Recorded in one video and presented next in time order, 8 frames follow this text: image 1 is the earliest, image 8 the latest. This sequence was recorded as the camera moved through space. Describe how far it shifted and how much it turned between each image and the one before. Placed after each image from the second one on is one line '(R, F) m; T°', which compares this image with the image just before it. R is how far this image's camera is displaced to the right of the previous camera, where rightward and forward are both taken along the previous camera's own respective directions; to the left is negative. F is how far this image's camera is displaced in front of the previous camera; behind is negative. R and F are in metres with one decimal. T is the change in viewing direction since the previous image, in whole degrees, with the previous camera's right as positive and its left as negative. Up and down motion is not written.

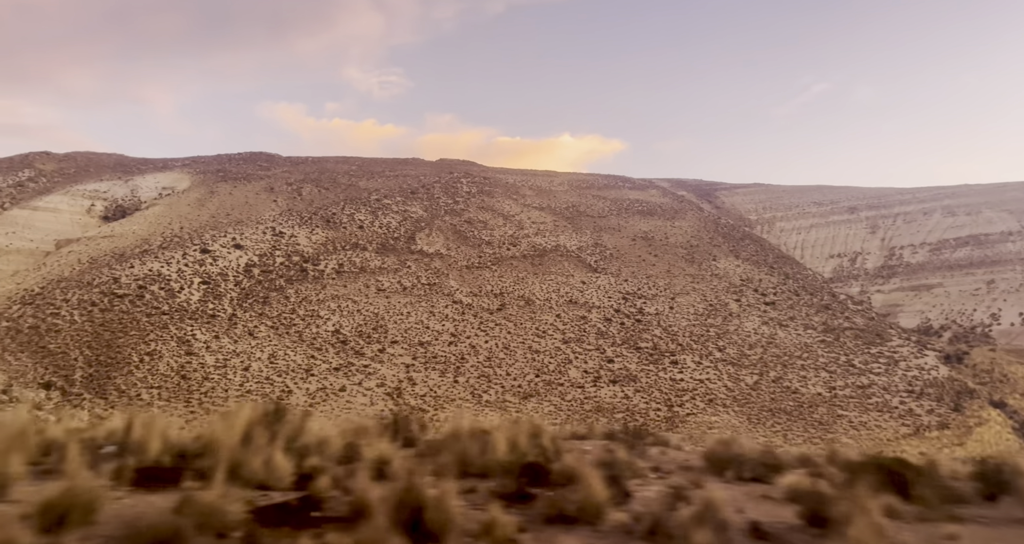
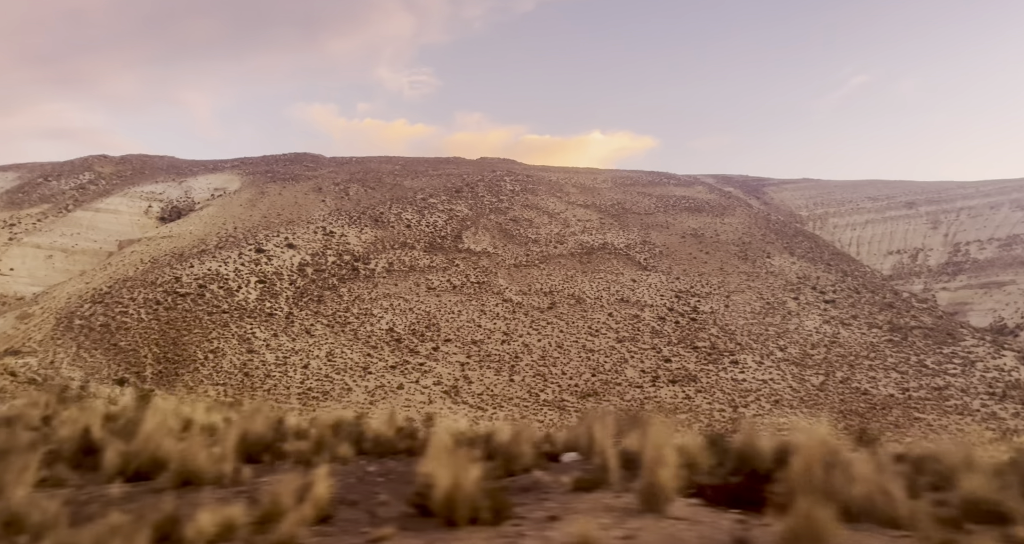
(-0.7, 0.0) m; -3°
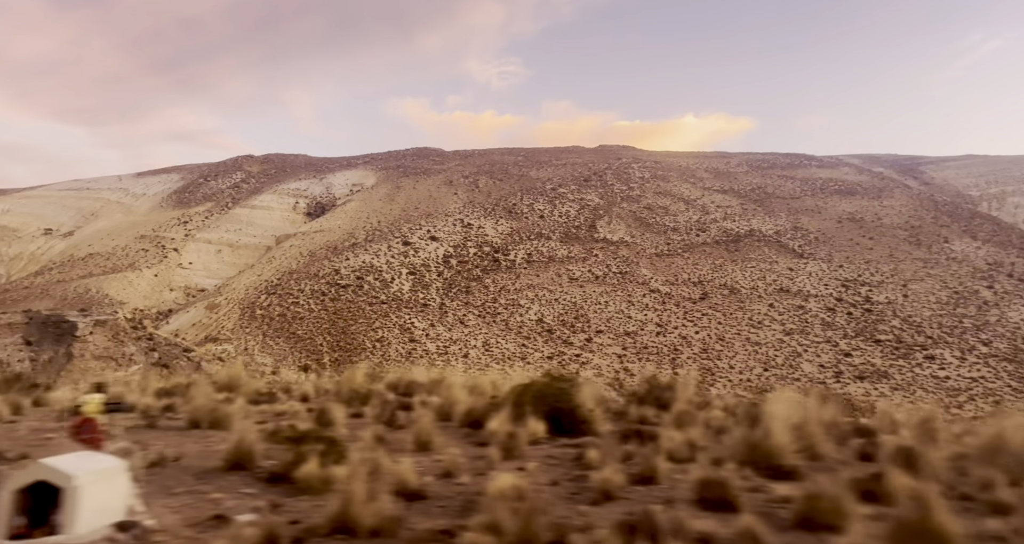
(-2.0, +0.2) m; -9°
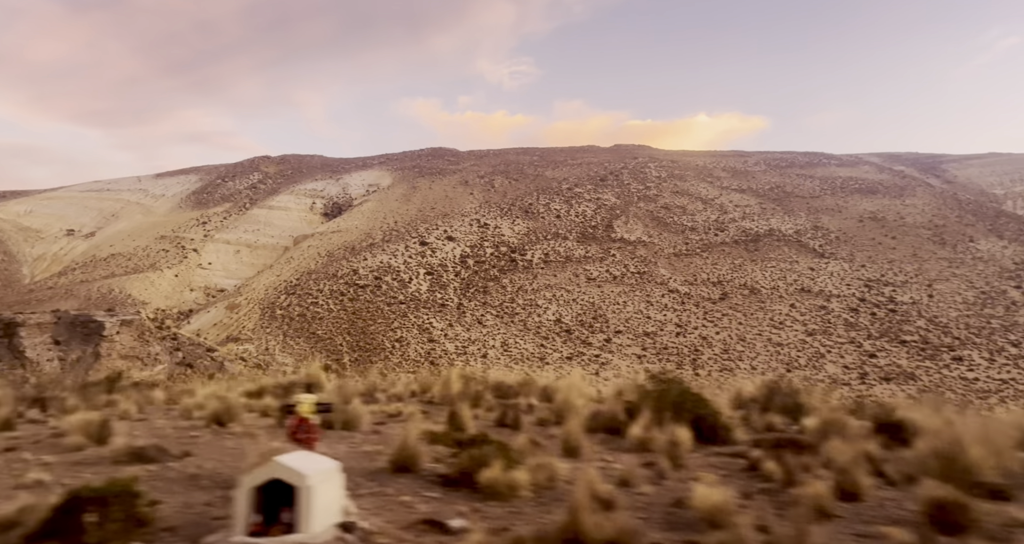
(-0.2, +0.1) m; -1°
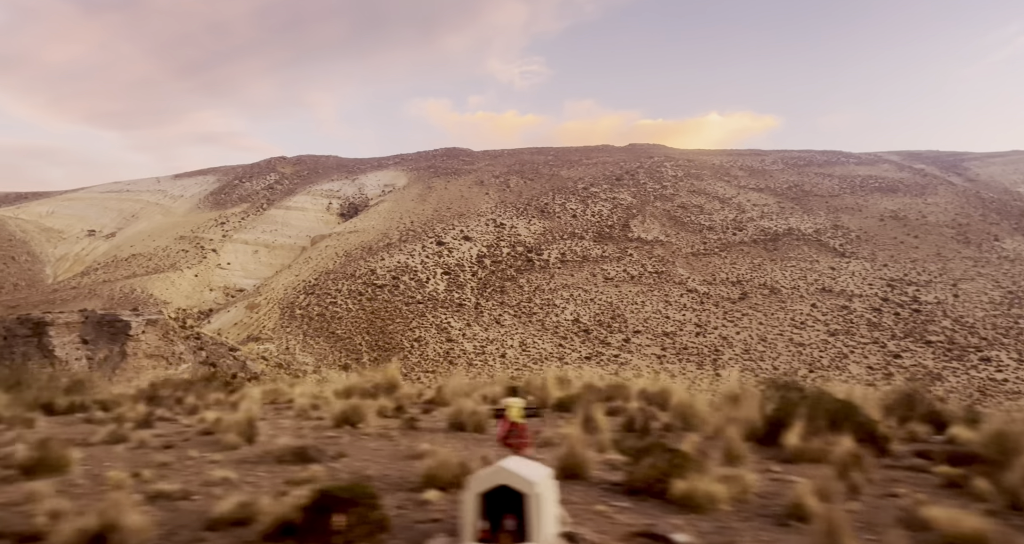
(-0.2, +0.1) m; -1°
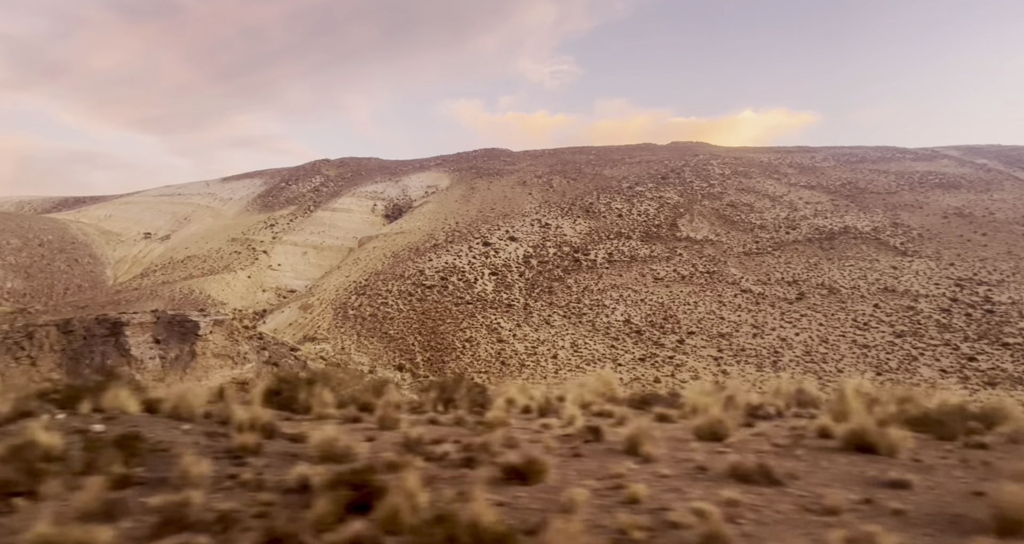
(-0.6, +0.2) m; -3°
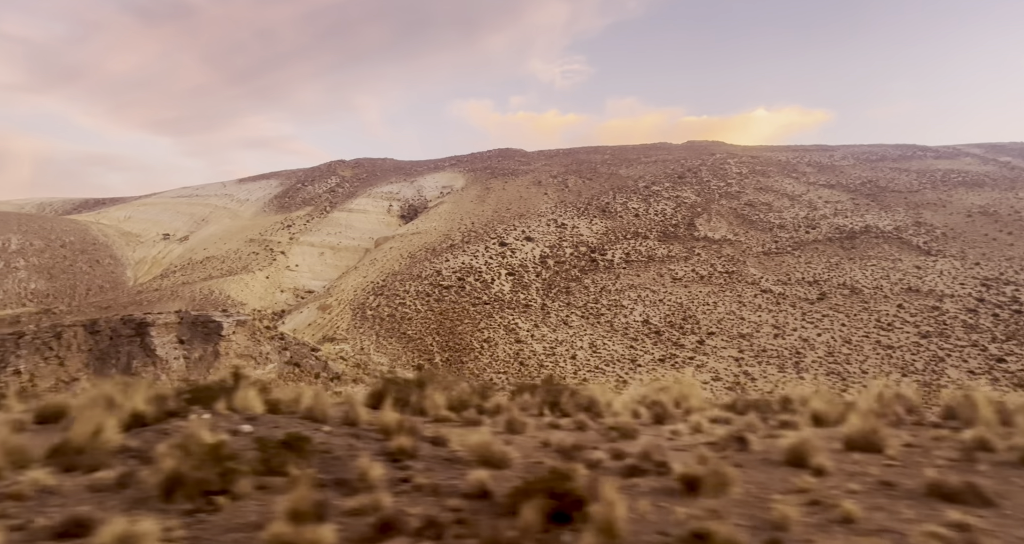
(-0.2, +0.1) m; -1°
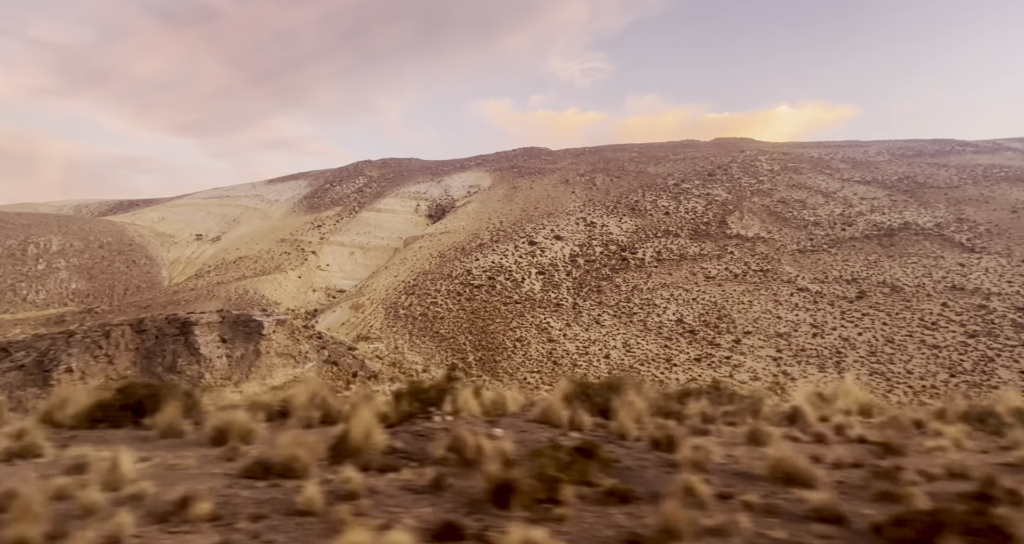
(-0.4, +0.2) m; -2°
